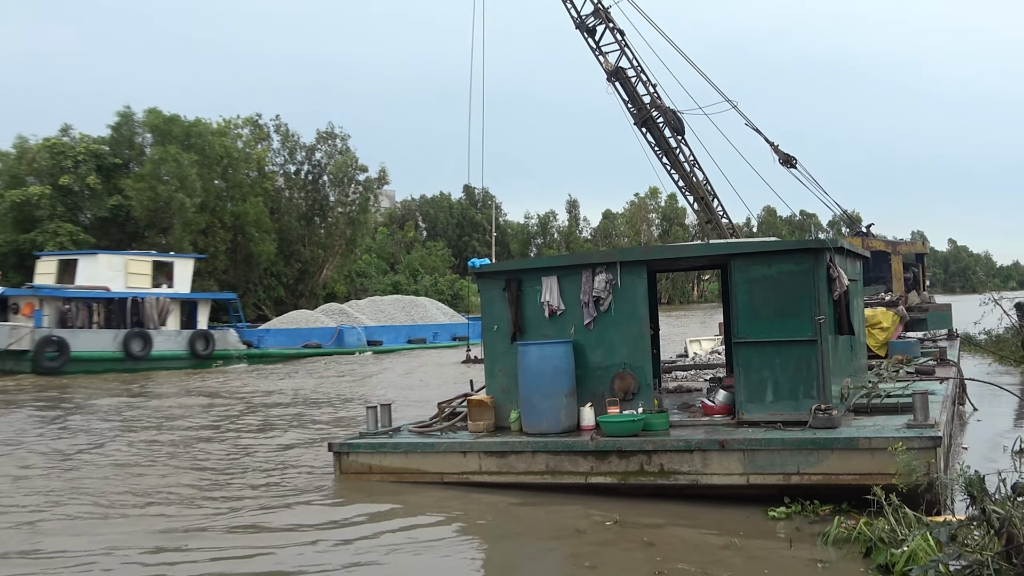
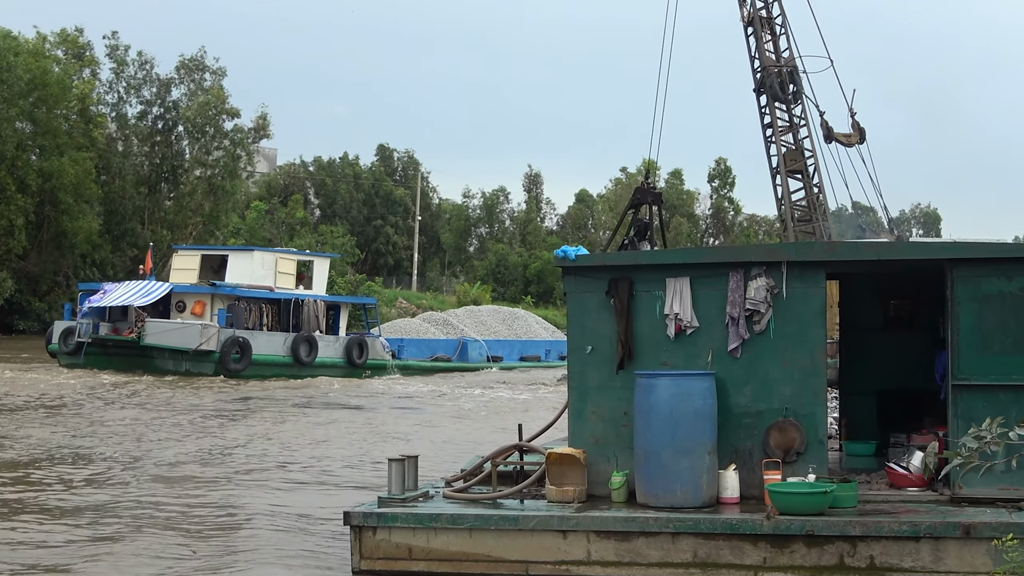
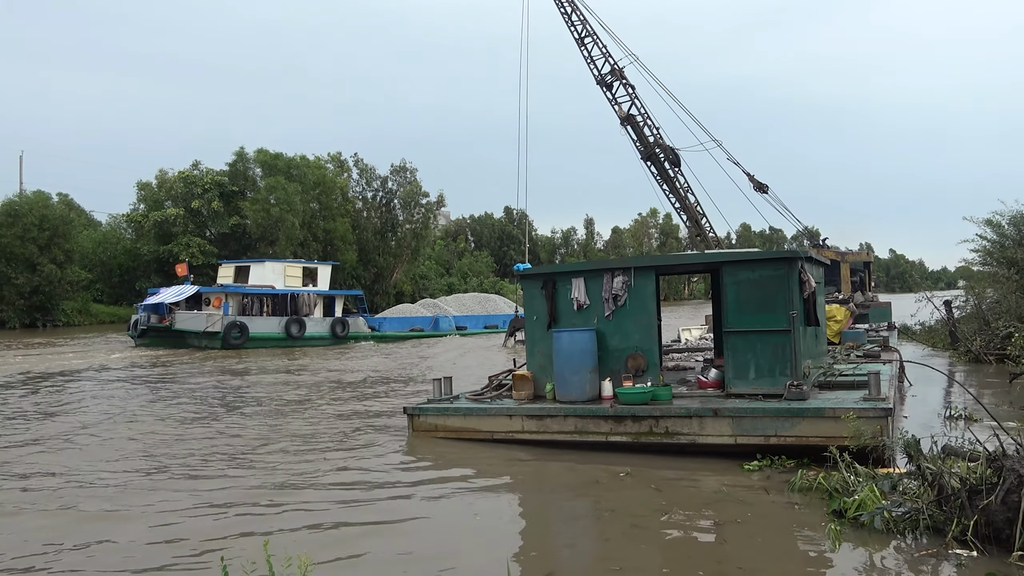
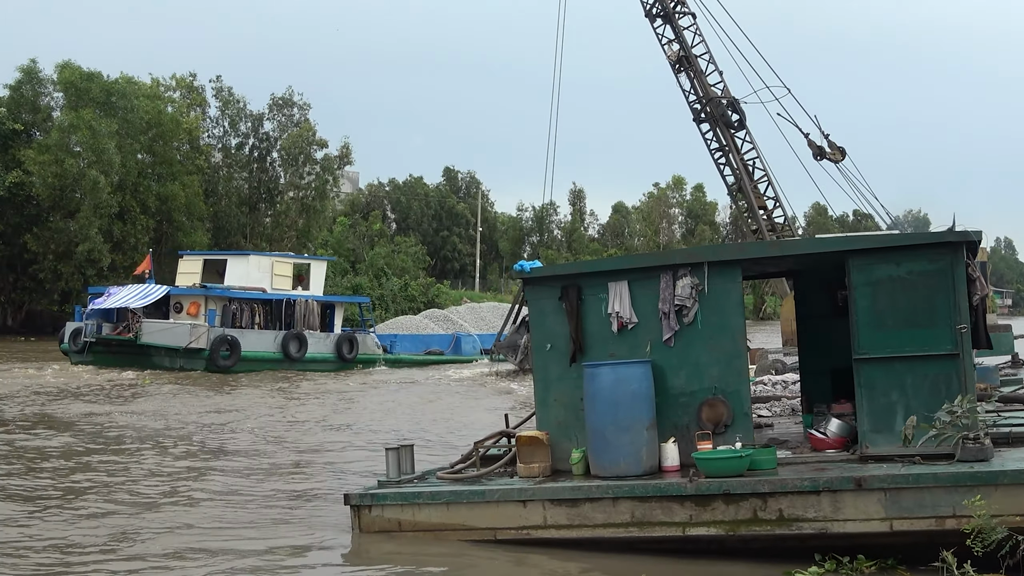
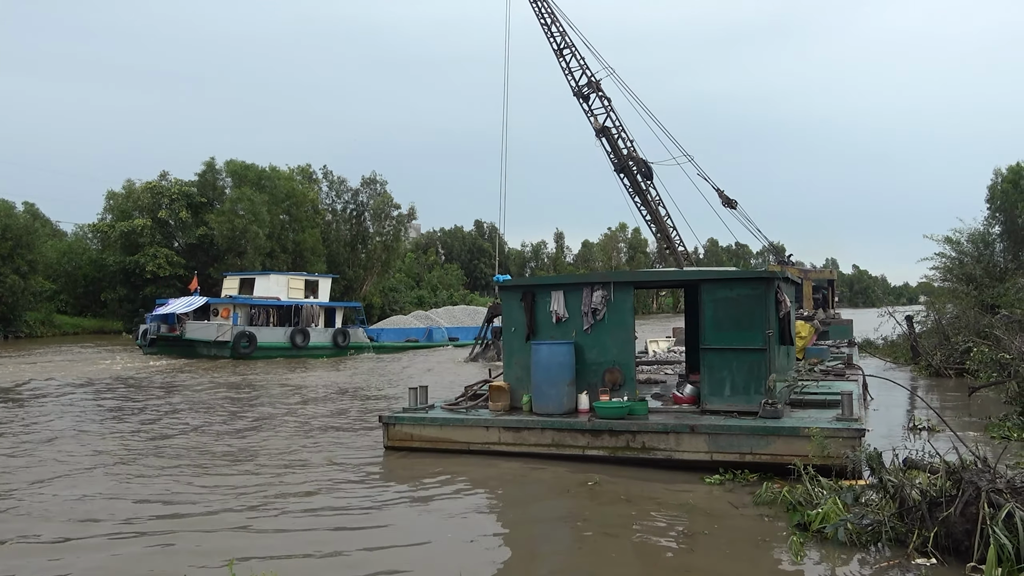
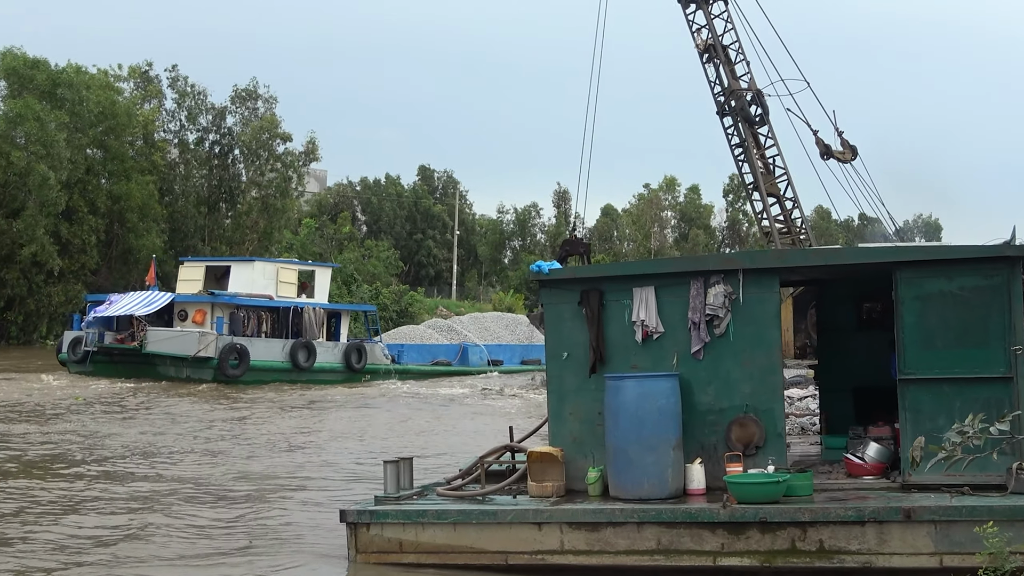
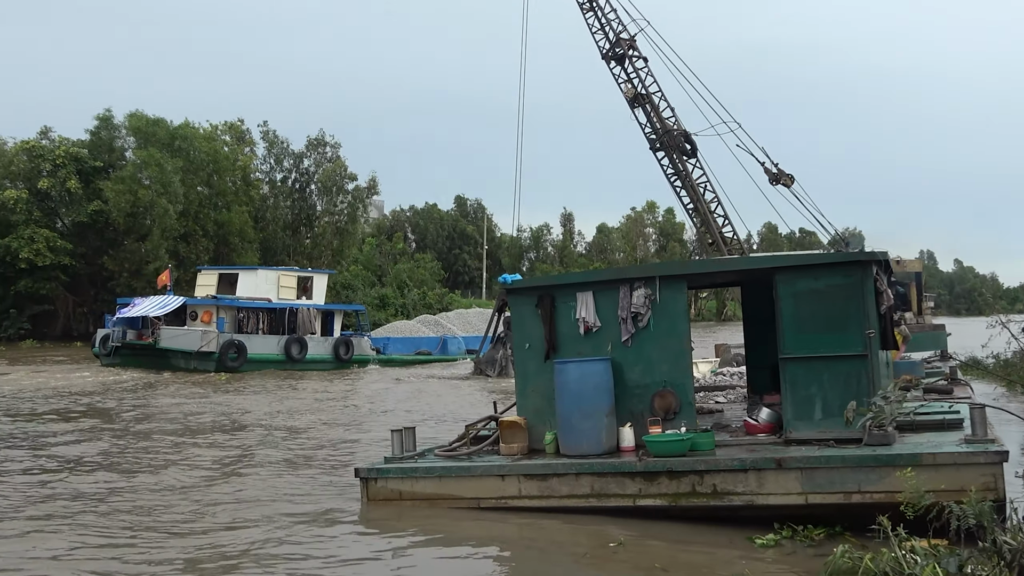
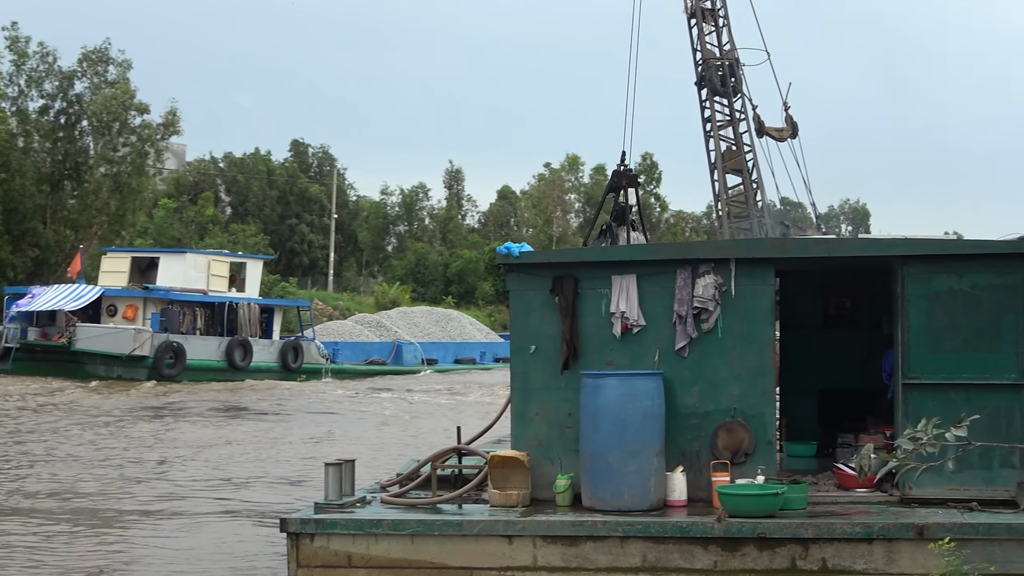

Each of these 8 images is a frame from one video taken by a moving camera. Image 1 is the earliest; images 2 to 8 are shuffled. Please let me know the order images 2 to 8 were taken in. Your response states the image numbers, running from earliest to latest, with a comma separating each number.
3, 5, 7, 4, 6, 2, 8
